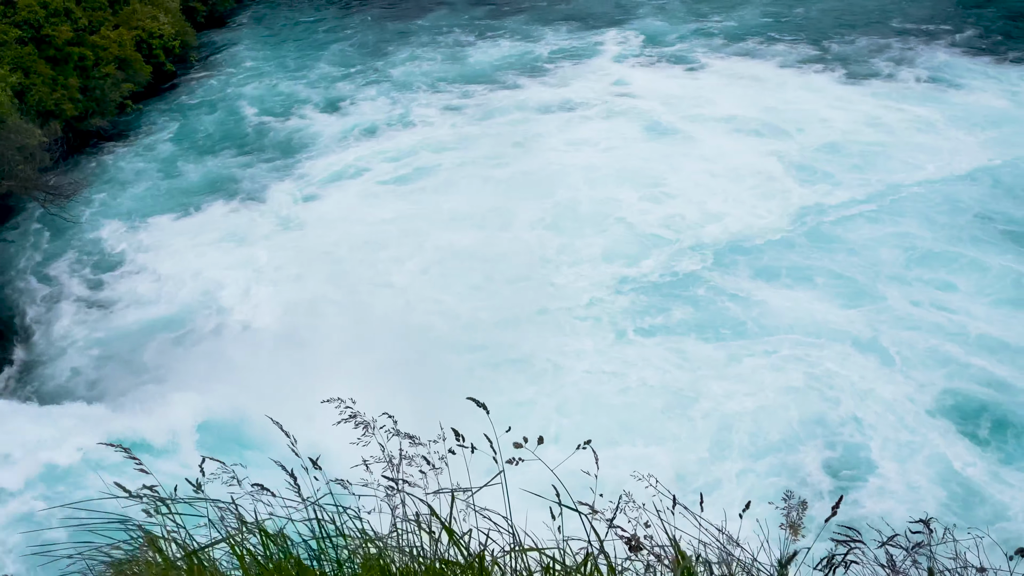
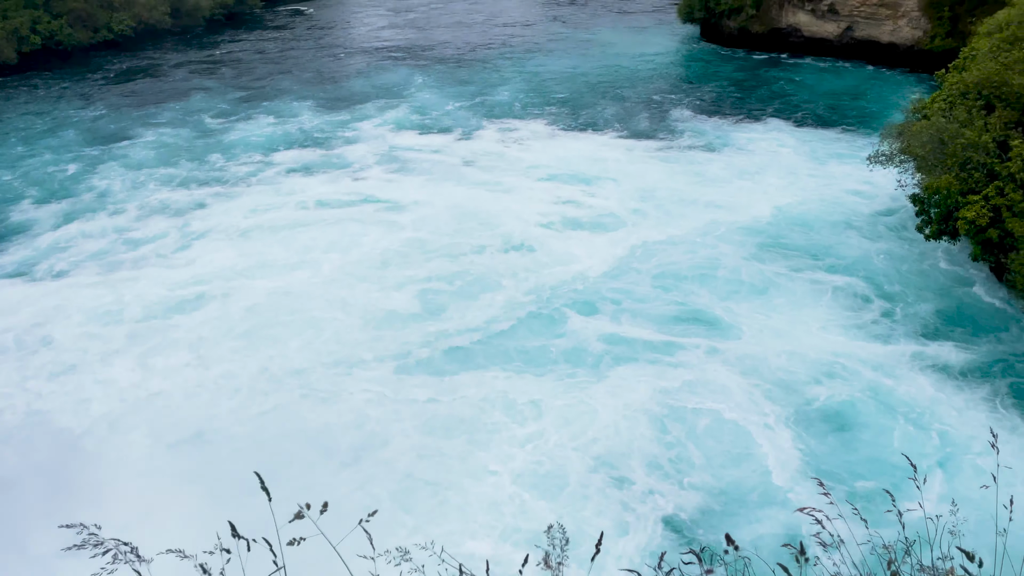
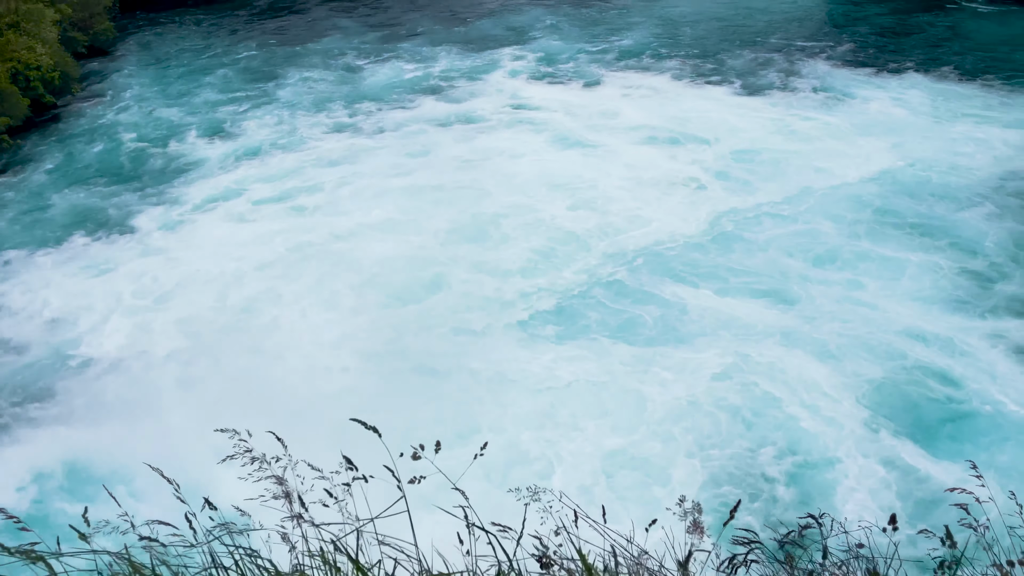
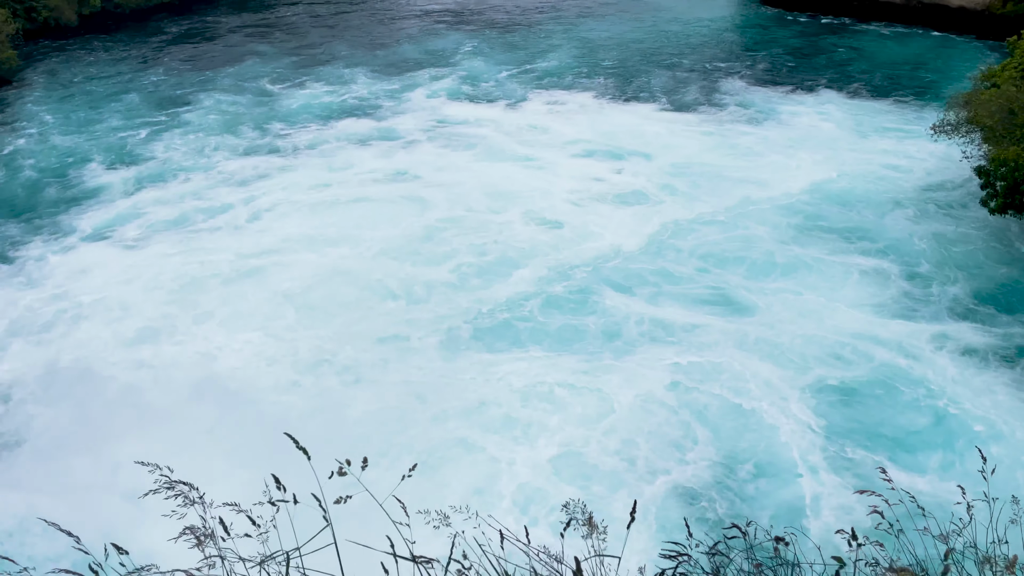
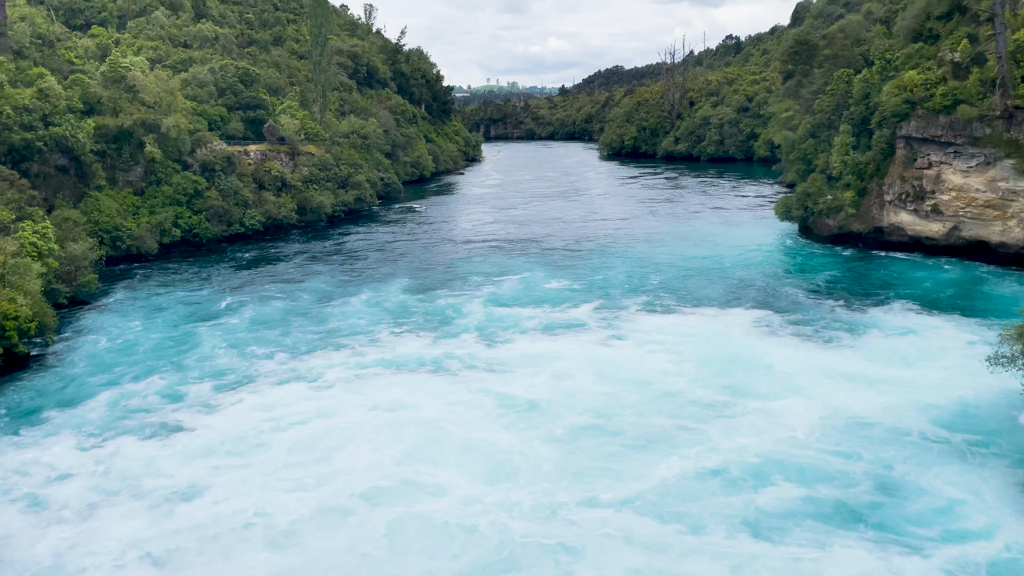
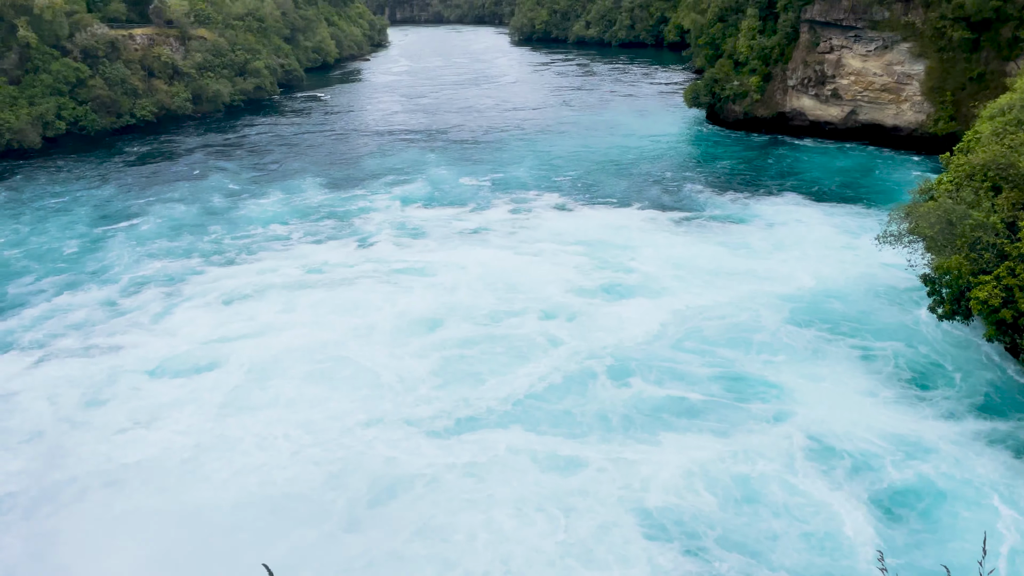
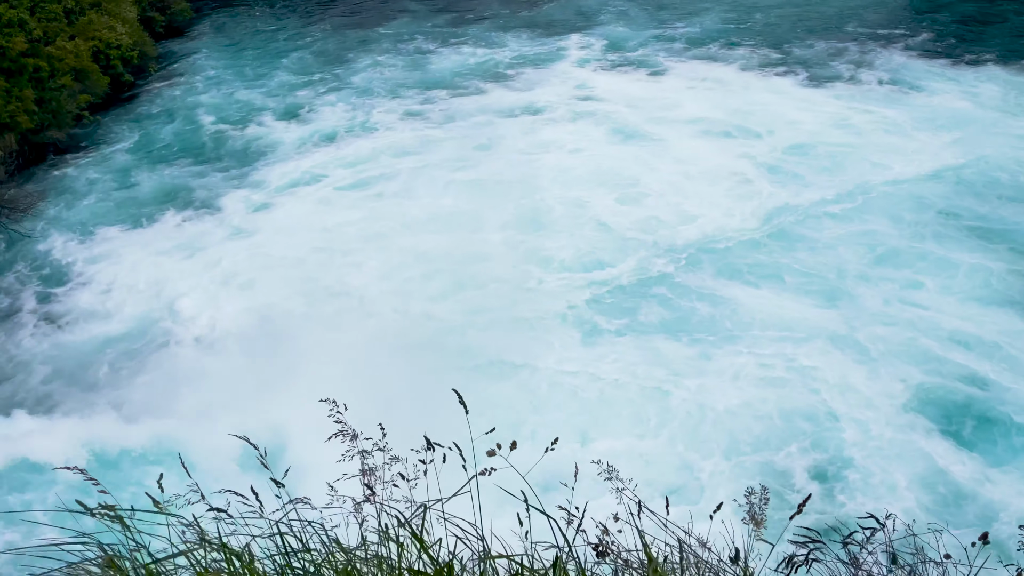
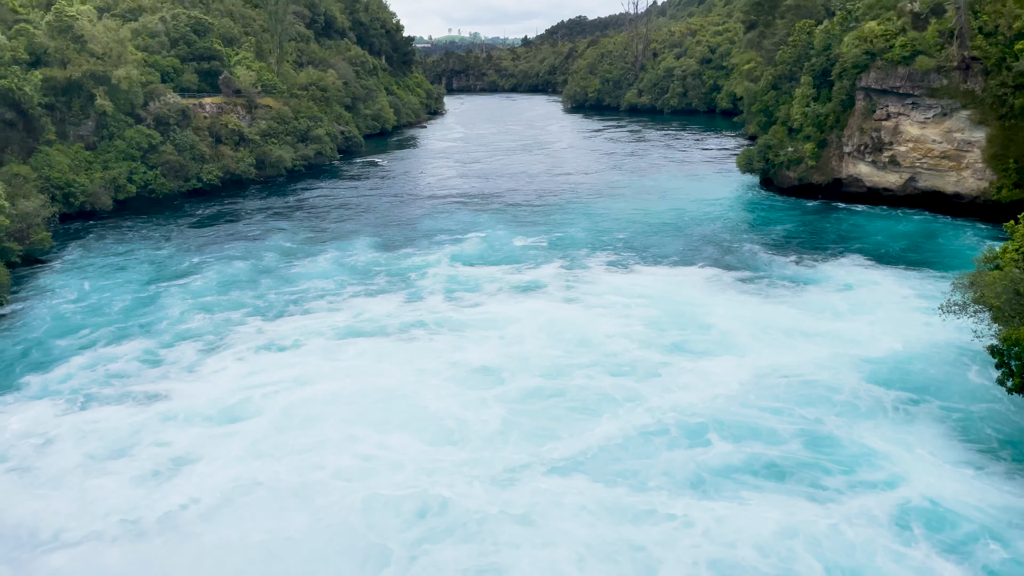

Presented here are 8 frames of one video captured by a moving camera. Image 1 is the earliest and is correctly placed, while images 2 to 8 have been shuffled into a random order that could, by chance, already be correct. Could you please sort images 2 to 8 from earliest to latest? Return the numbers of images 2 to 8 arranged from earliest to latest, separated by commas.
7, 3, 4, 2, 6, 8, 5
